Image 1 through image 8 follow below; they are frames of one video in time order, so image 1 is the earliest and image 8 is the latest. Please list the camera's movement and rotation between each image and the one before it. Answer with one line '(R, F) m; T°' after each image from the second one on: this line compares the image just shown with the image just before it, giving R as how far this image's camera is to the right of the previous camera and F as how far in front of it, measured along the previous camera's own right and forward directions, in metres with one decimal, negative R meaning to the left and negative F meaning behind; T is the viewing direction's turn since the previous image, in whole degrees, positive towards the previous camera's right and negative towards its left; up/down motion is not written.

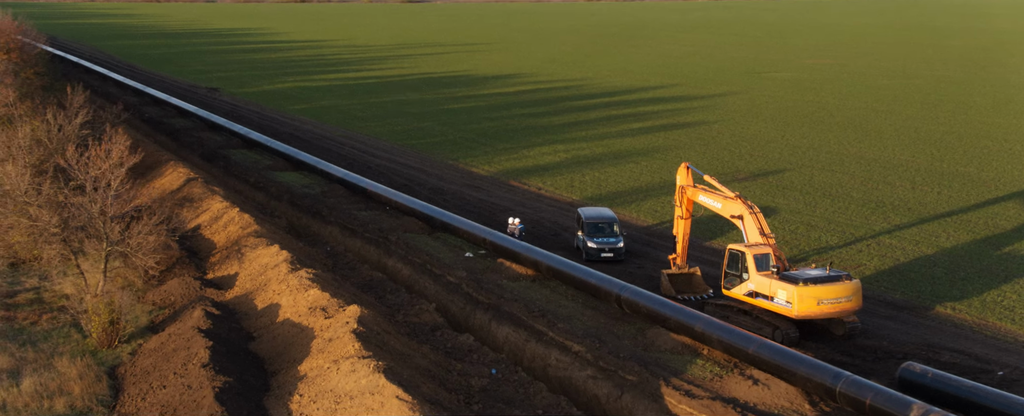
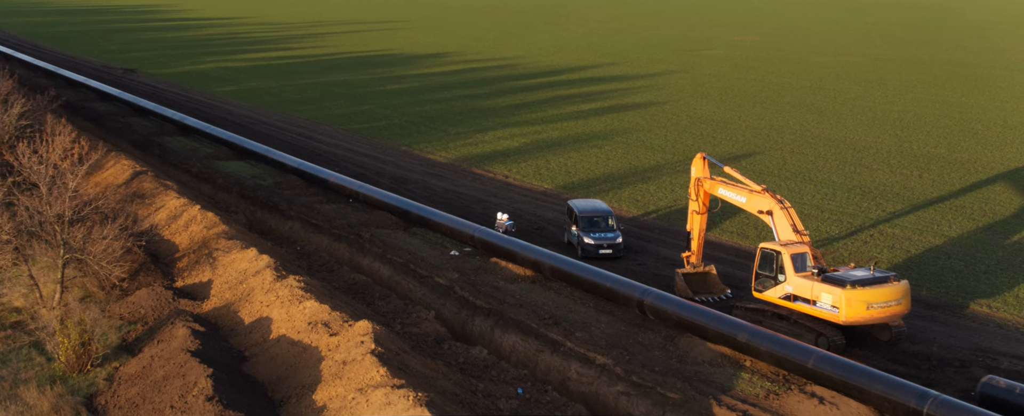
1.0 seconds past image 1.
(-1.5, +1.7) m; +4°
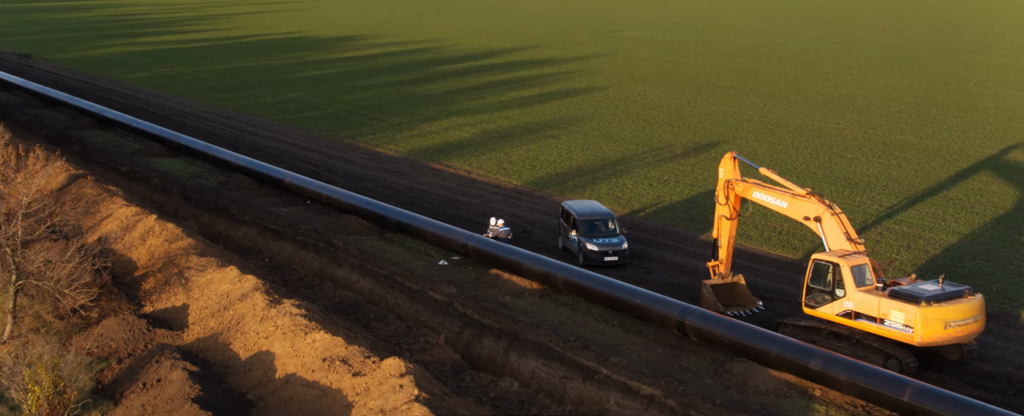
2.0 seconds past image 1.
(-1.9, +2.0) m; +4°
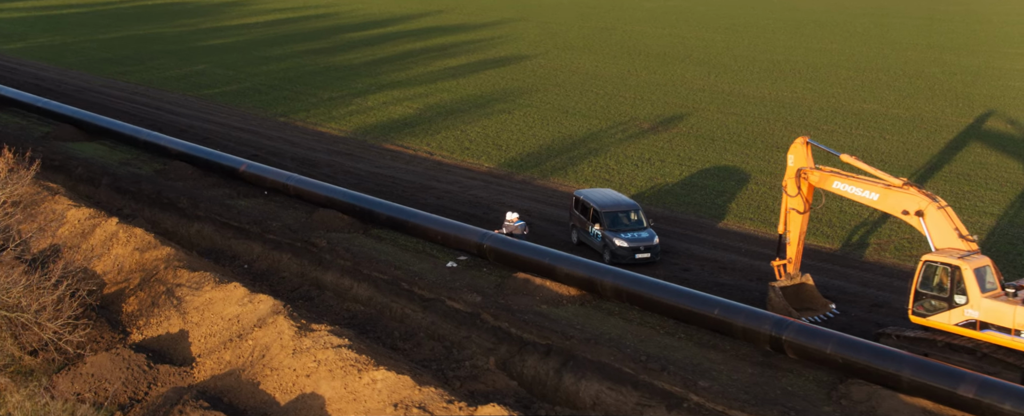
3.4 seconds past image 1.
(-2.7, +2.4) m; +6°
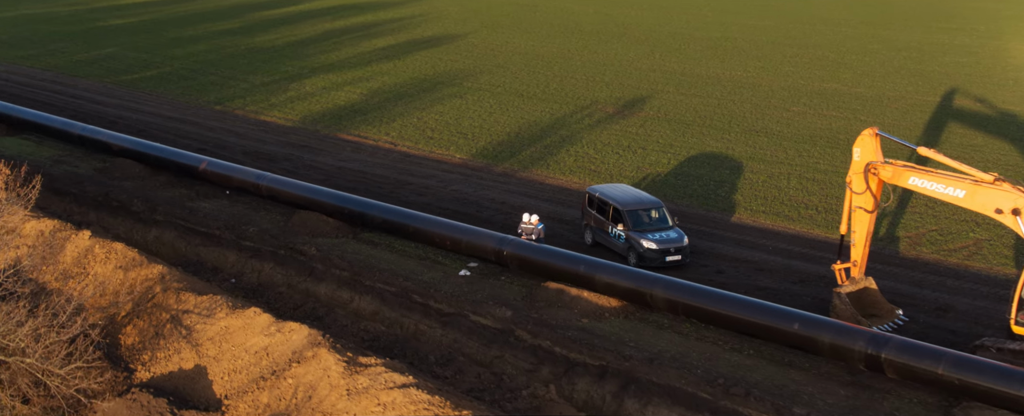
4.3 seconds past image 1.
(-2.4, +1.8) m; +5°
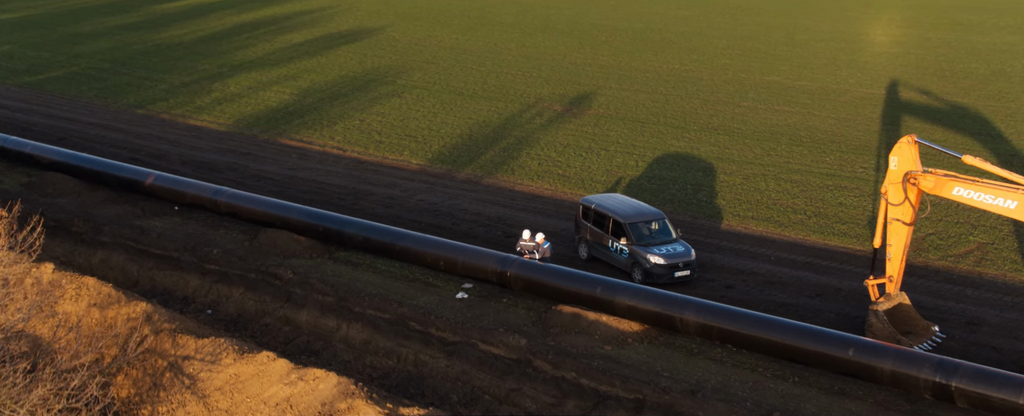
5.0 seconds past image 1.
(-1.9, +1.3) m; +5°
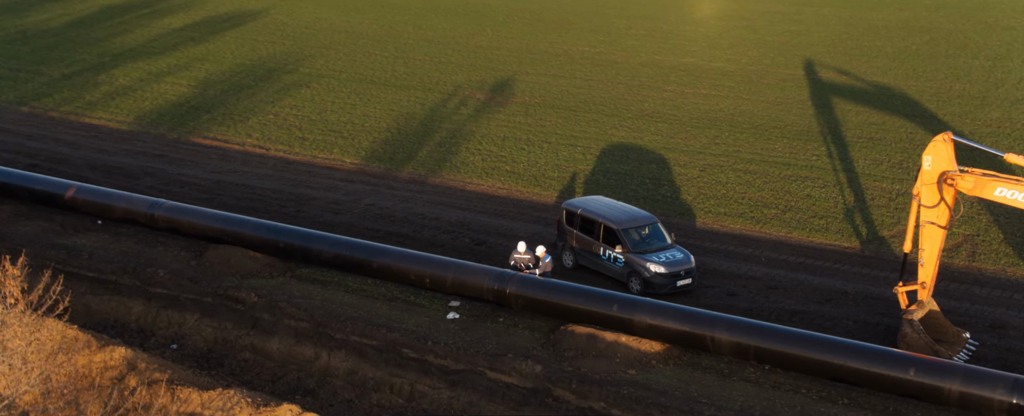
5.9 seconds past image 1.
(-2.3, +1.6) m; +7°
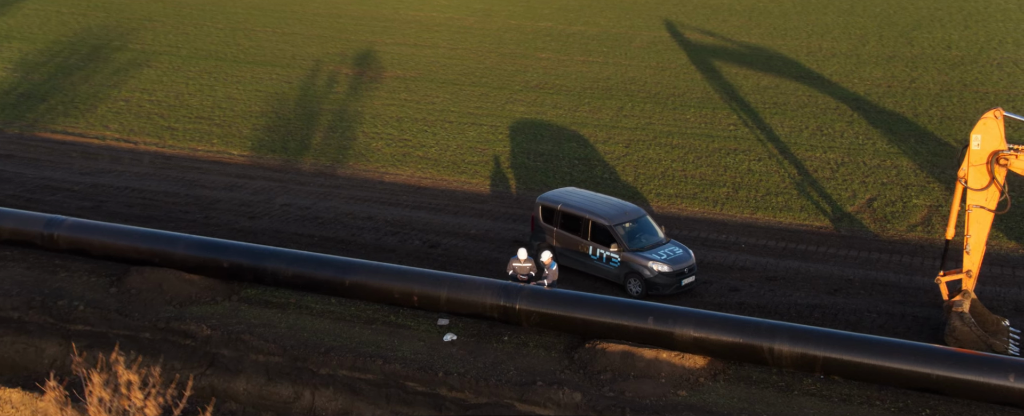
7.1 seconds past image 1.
(-3.4, +2.3) m; +11°
